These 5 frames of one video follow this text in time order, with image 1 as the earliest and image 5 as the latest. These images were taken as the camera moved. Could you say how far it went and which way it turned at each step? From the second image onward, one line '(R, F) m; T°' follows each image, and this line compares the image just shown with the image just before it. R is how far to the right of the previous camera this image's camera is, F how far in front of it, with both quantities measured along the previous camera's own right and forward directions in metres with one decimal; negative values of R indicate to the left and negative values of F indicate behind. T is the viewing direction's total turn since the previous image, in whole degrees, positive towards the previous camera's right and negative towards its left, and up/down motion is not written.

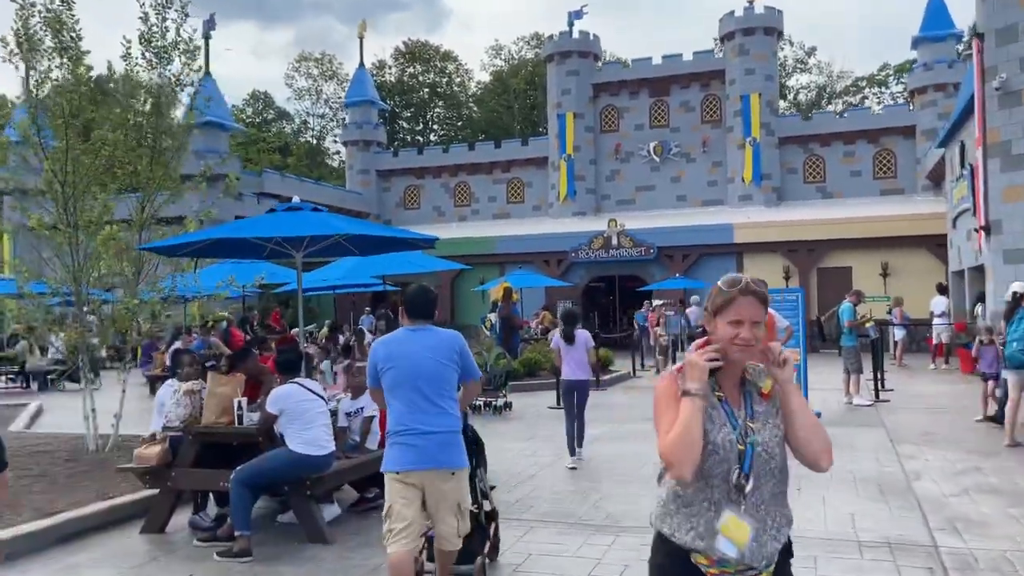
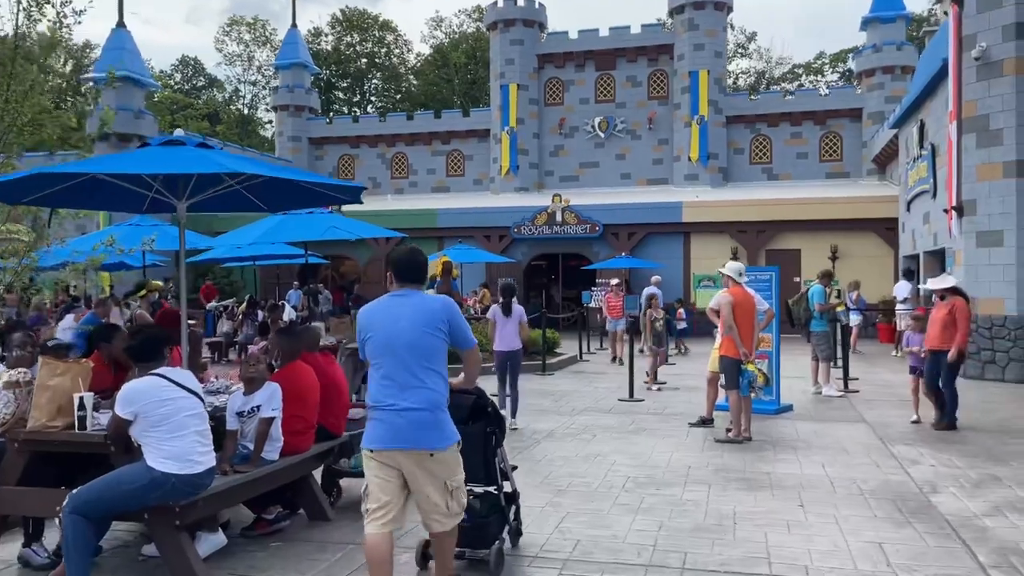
(-0.1, +1.5) m; +4°
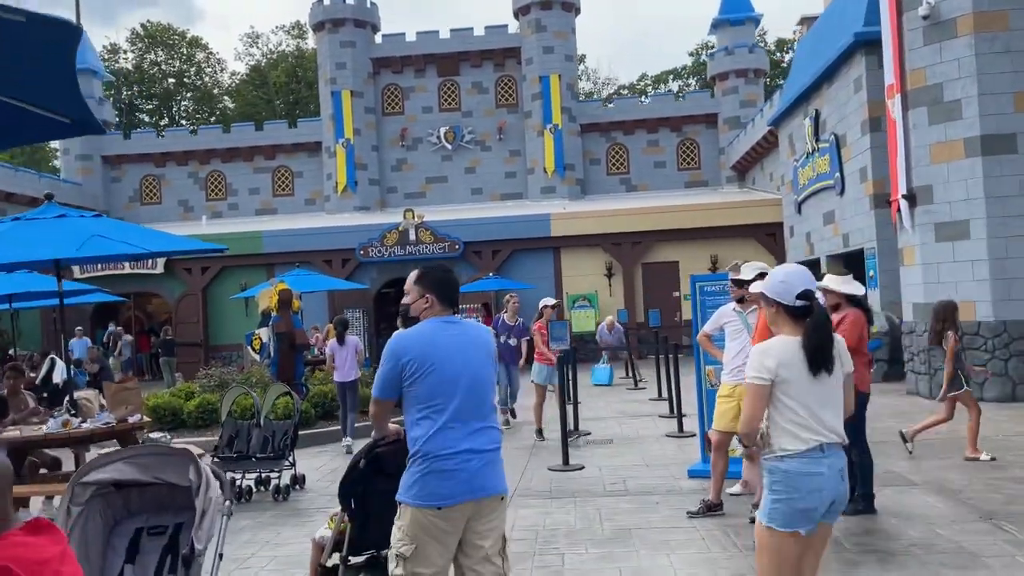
(-0.4, +3.6) m; +11°
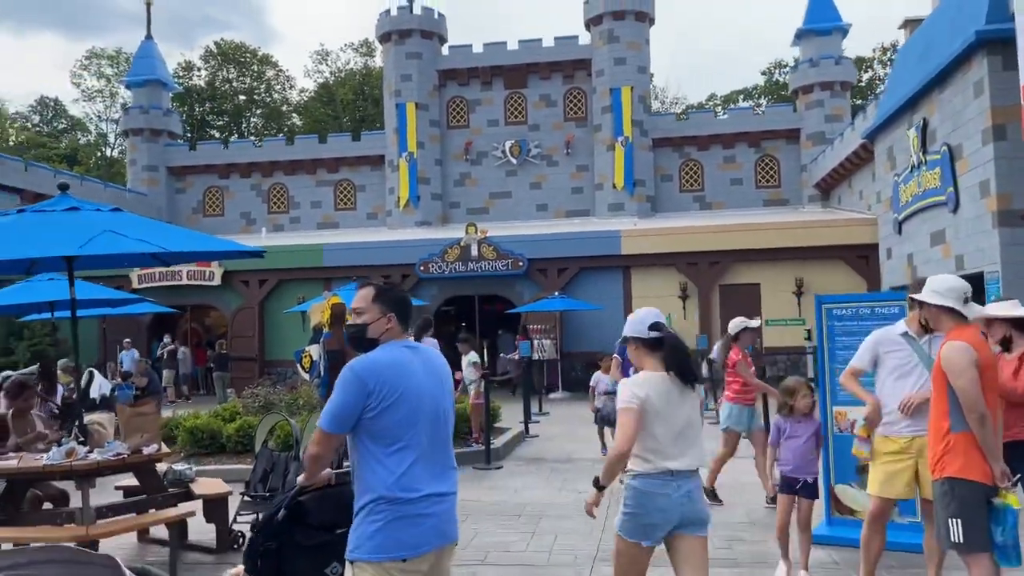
(-0.2, +1.3) m; -4°
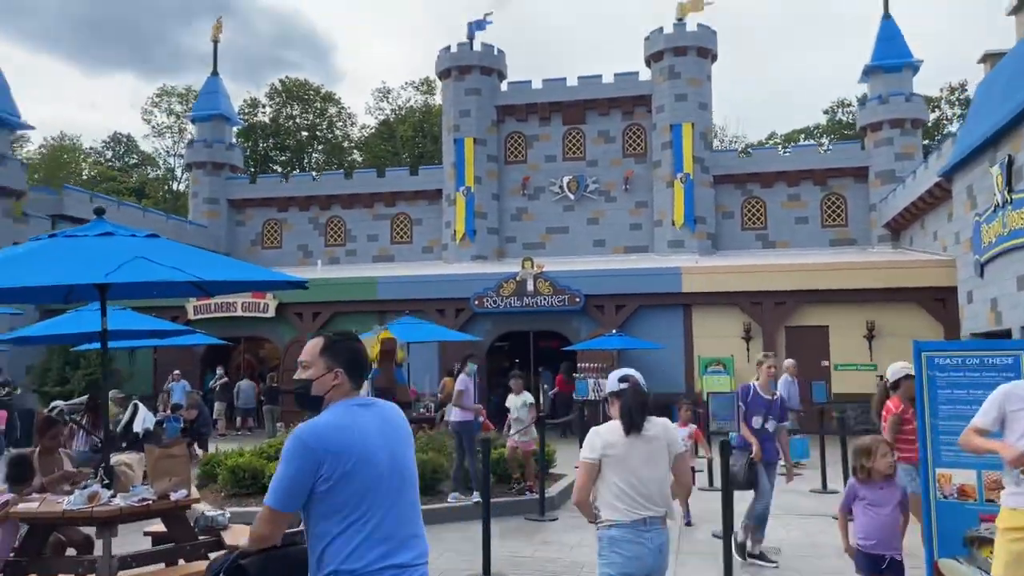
(-0.1, +0.6) m; -4°
